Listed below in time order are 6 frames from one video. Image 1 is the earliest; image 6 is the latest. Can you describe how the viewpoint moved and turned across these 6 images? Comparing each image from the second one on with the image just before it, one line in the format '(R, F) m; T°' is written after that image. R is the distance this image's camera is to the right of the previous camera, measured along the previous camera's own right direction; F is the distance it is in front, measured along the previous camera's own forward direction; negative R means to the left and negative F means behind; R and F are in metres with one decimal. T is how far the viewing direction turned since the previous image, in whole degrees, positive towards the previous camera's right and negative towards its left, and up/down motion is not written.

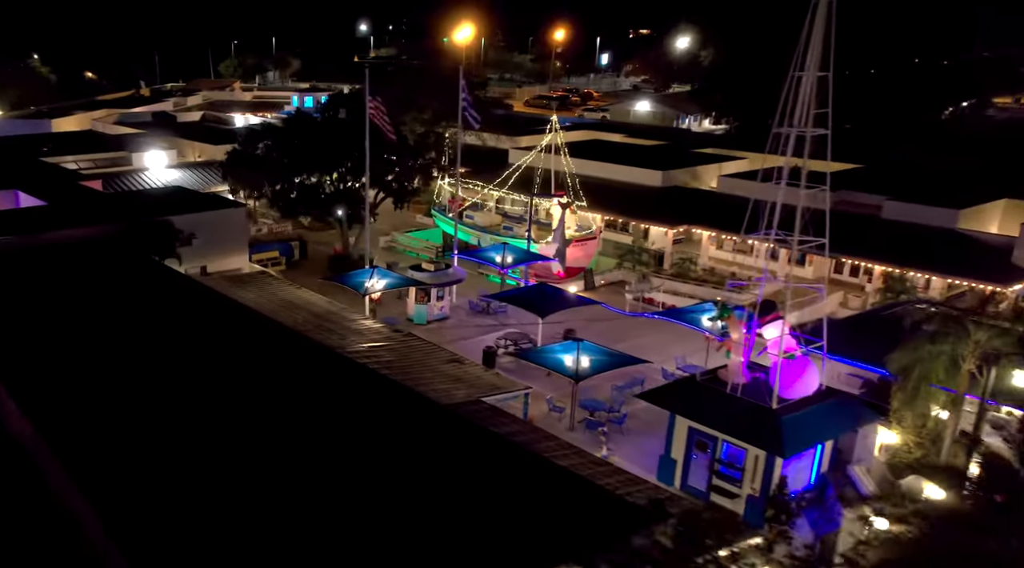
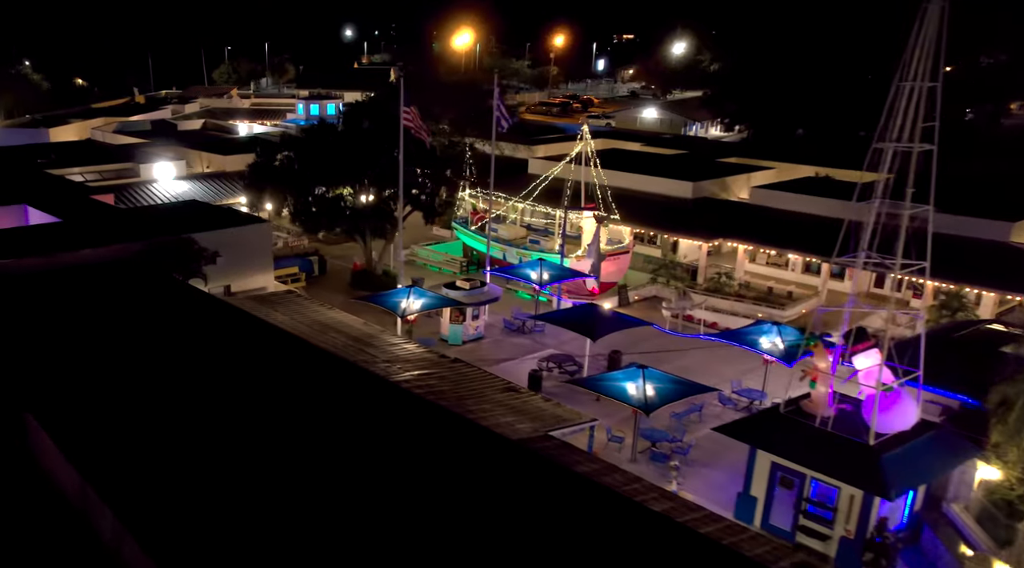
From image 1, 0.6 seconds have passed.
(-1.6, +1.3) m; +1°
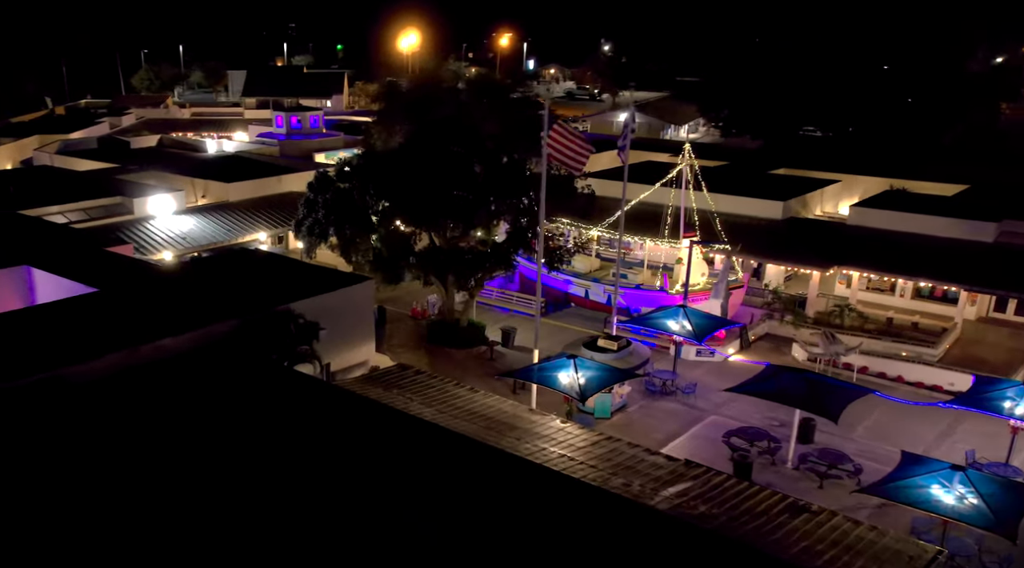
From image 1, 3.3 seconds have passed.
(-6.4, +5.3) m; +7°
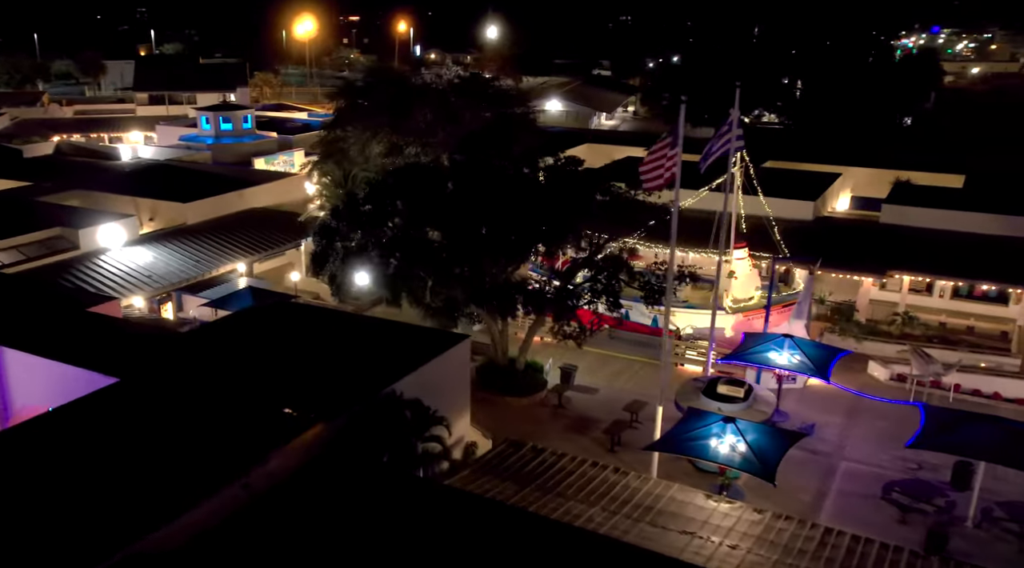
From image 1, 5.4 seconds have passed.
(-4.8, +4.3) m; +9°
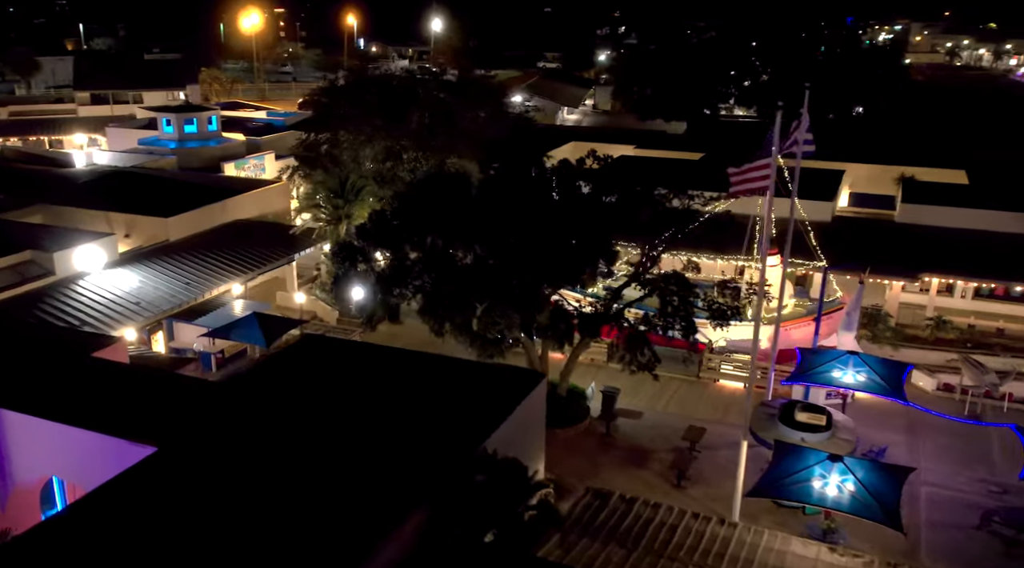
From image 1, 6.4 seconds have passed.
(-2.3, +2.0) m; +4°
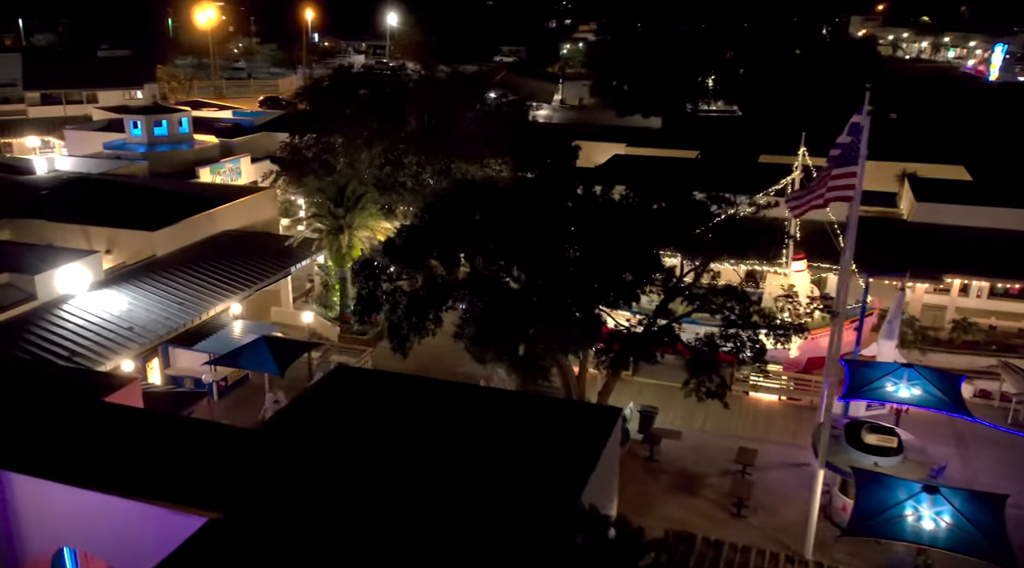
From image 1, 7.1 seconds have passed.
(-1.7, +1.5) m; +3°
